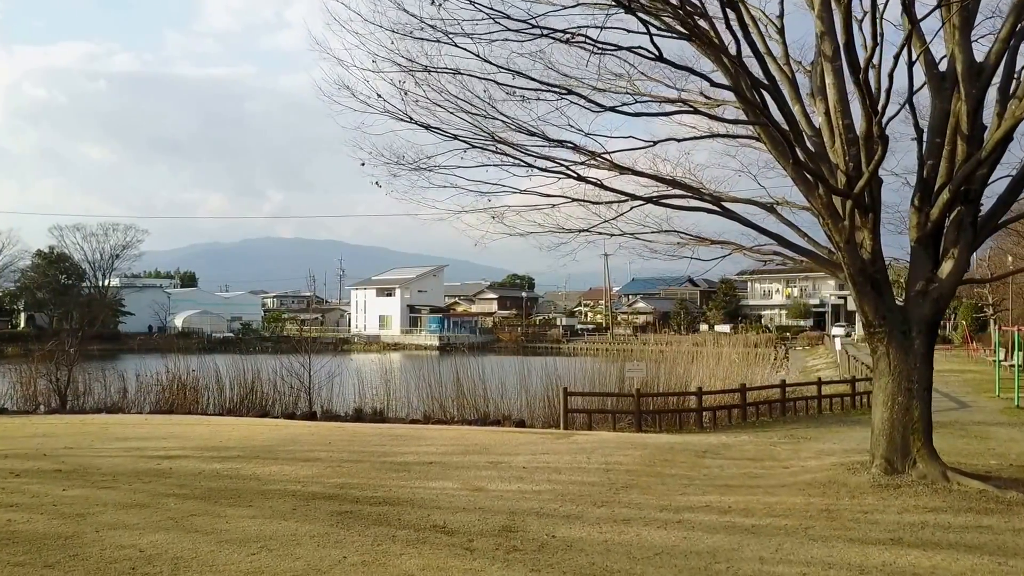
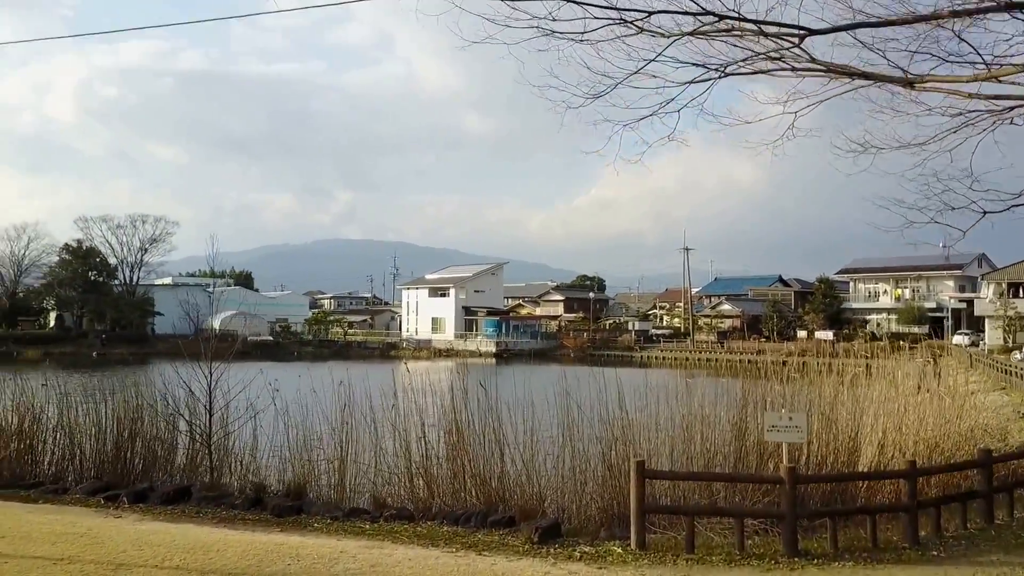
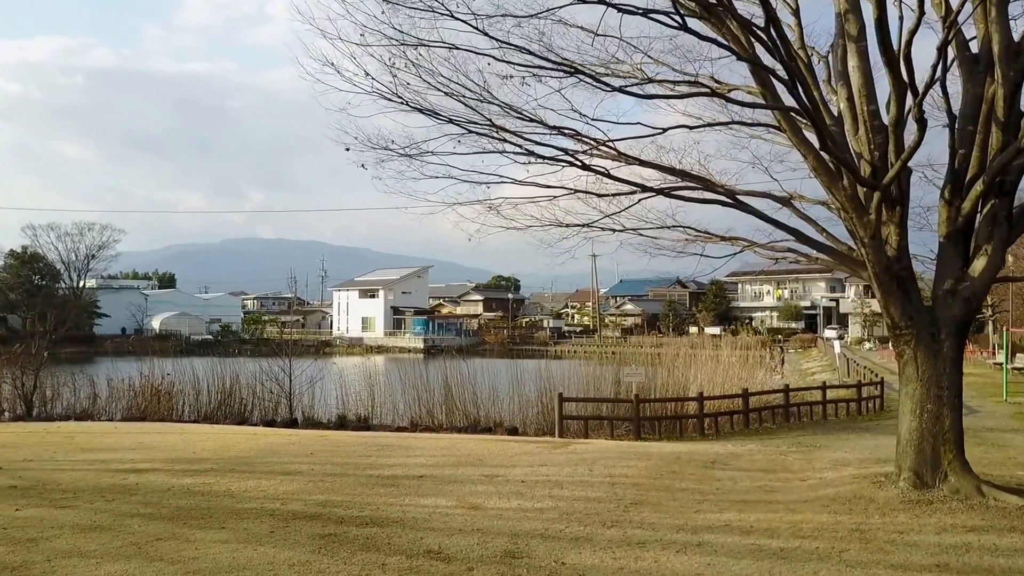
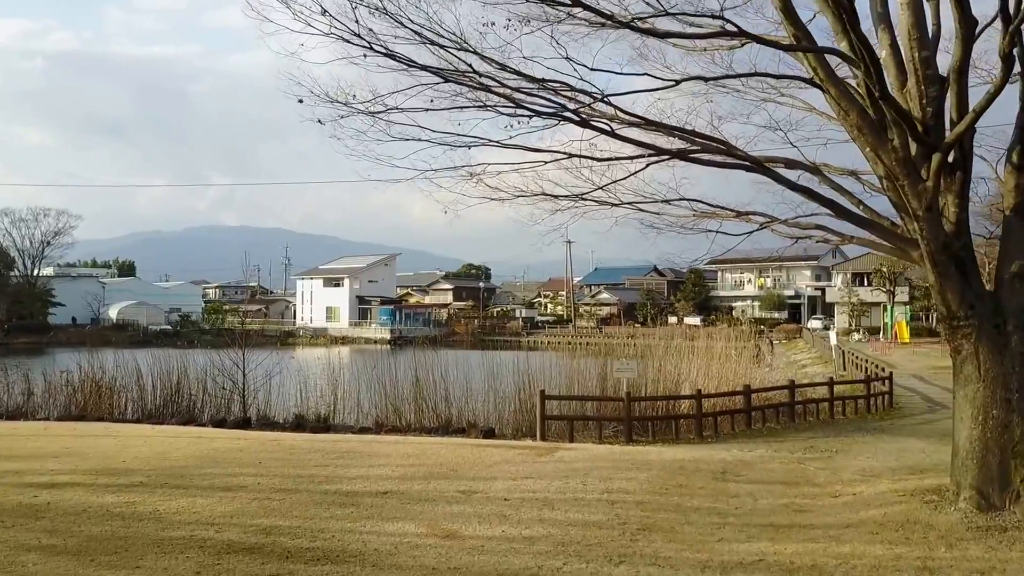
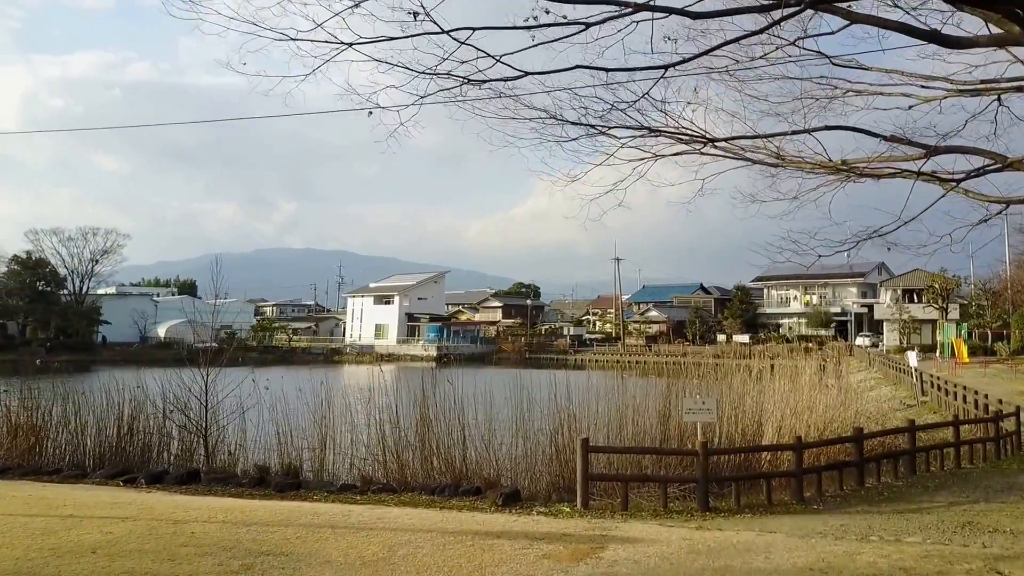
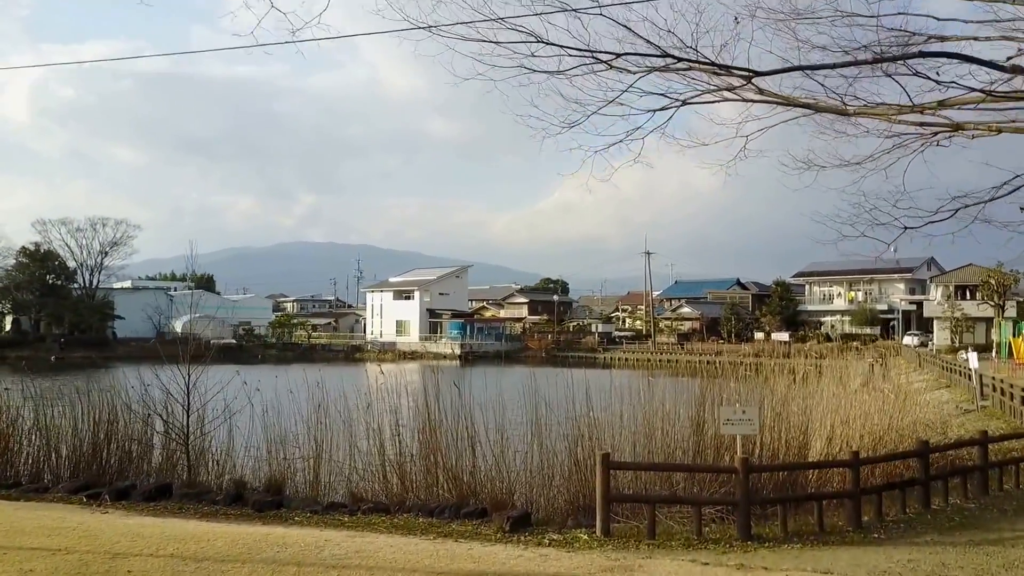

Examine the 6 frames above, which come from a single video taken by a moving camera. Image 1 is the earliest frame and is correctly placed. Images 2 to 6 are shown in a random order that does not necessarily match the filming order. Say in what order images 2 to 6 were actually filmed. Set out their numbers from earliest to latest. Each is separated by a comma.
3, 4, 5, 6, 2
